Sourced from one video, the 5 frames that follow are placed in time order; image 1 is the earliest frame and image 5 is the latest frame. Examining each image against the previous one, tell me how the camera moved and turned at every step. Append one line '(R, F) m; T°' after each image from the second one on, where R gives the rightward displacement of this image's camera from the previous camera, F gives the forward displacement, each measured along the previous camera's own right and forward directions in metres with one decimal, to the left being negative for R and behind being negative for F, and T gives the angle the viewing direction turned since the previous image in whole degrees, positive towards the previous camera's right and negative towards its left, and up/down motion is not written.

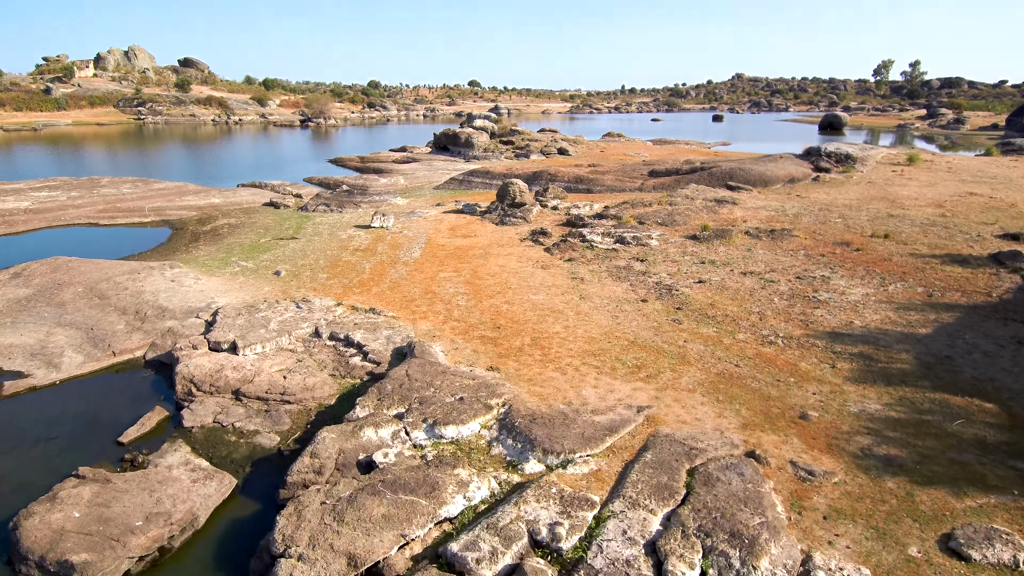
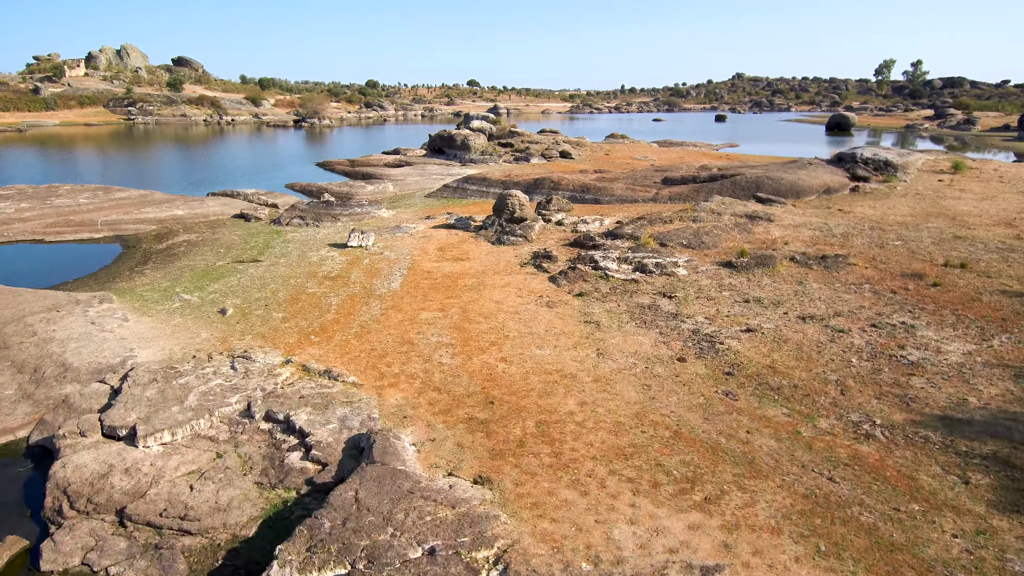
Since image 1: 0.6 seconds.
(0.0, +2.7) m; 0°
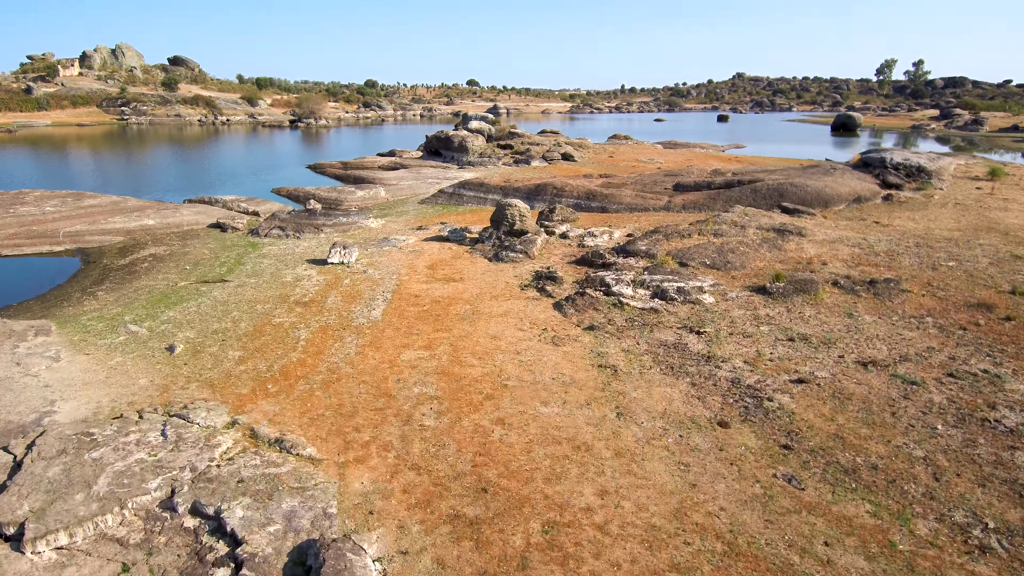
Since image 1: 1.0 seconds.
(0.0, +1.8) m; 0°
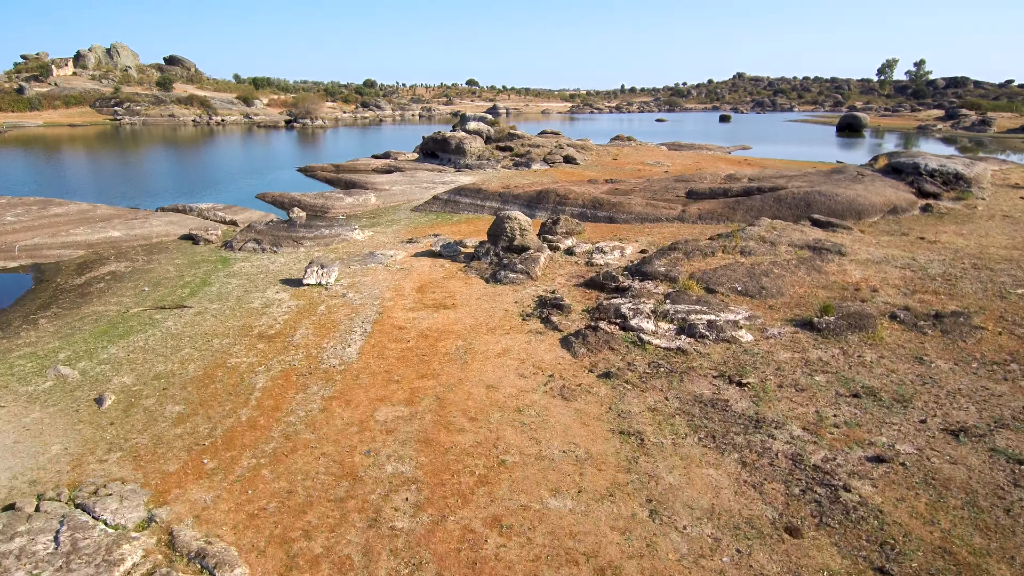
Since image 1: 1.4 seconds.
(0.0, +1.8) m; 0°
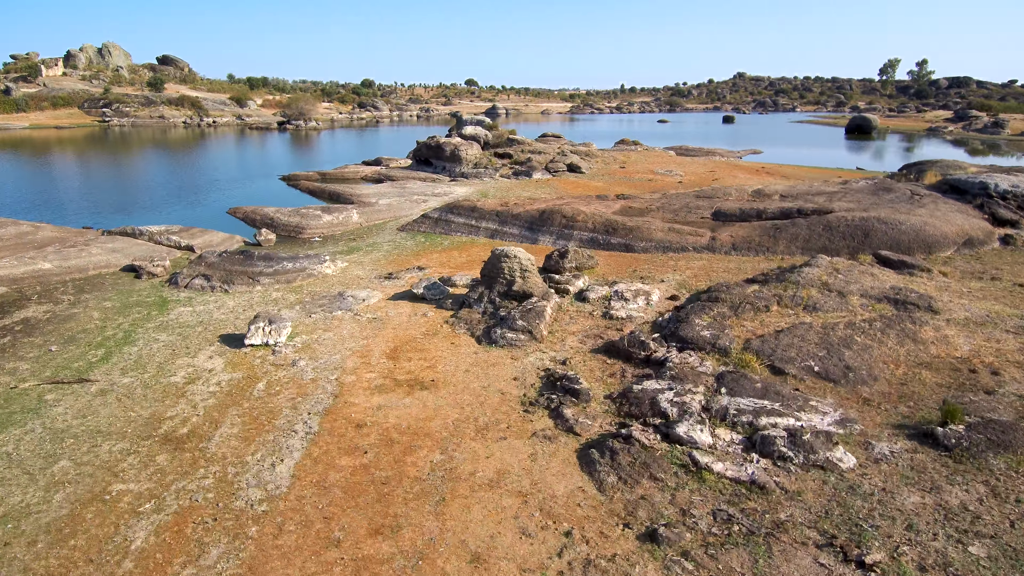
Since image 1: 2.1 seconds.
(0.0, +2.8) m; 0°
